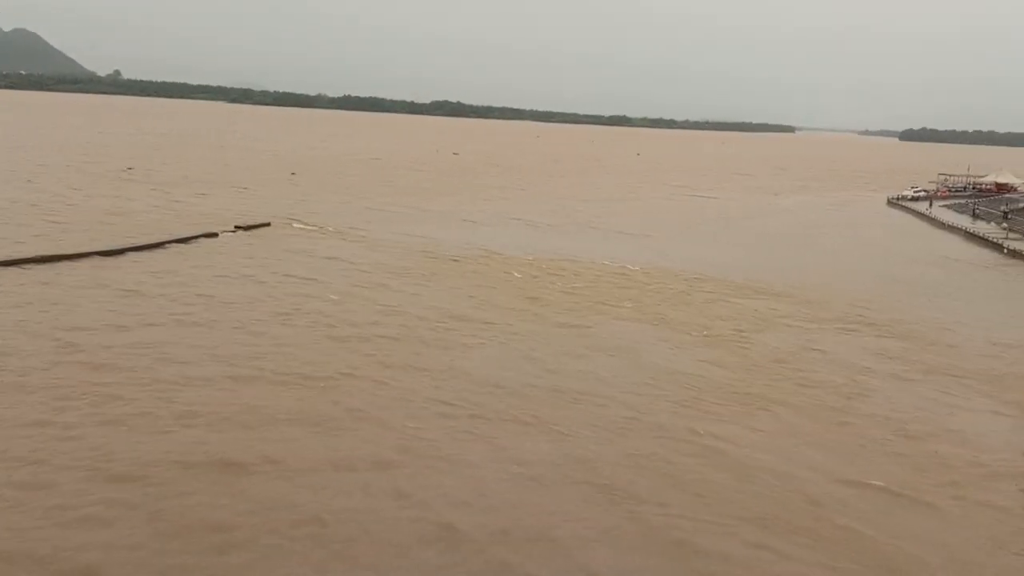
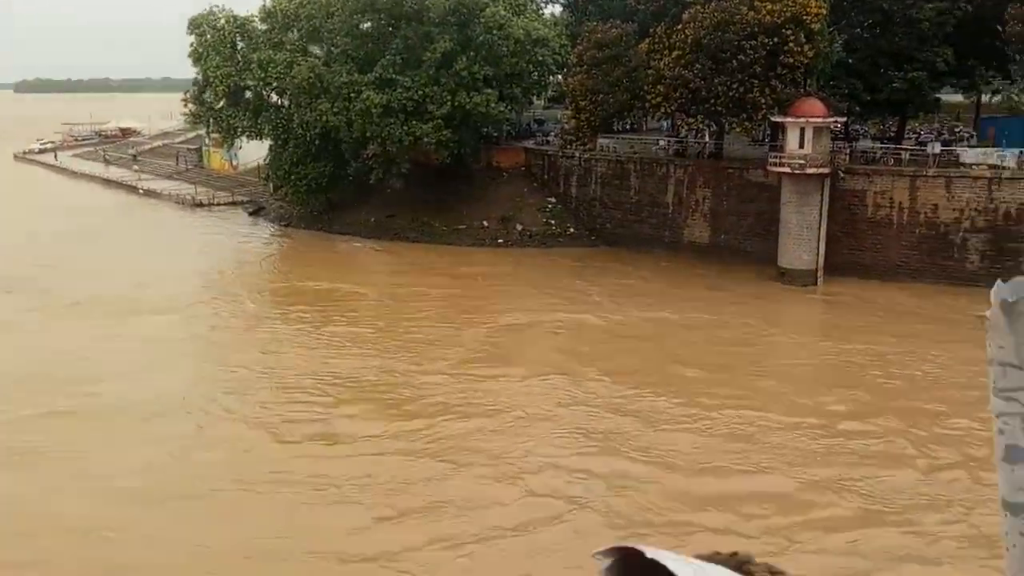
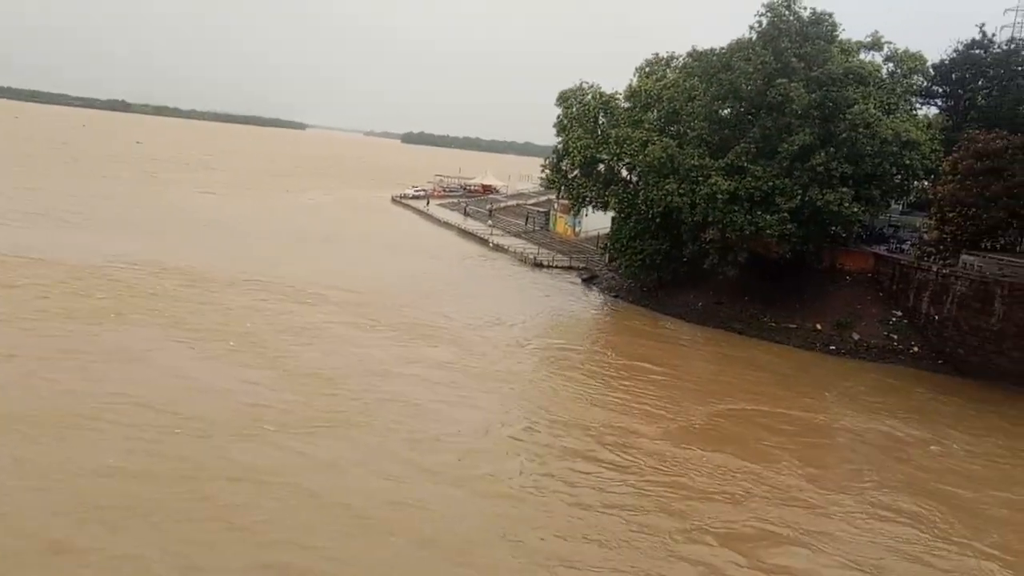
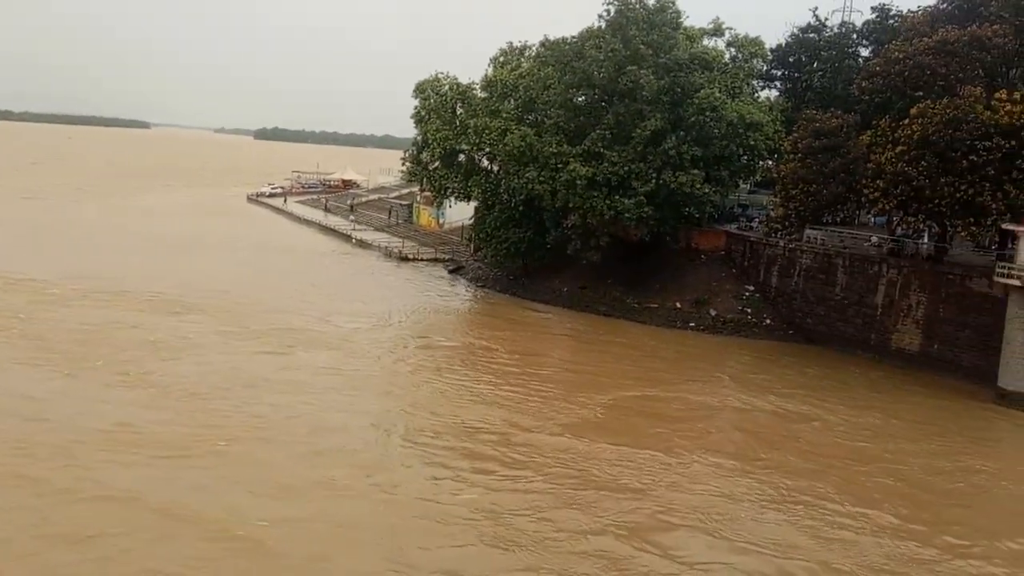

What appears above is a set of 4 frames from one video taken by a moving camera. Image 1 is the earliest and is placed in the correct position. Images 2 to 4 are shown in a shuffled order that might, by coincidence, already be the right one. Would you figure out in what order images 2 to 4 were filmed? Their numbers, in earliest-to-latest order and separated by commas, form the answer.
3, 4, 2
